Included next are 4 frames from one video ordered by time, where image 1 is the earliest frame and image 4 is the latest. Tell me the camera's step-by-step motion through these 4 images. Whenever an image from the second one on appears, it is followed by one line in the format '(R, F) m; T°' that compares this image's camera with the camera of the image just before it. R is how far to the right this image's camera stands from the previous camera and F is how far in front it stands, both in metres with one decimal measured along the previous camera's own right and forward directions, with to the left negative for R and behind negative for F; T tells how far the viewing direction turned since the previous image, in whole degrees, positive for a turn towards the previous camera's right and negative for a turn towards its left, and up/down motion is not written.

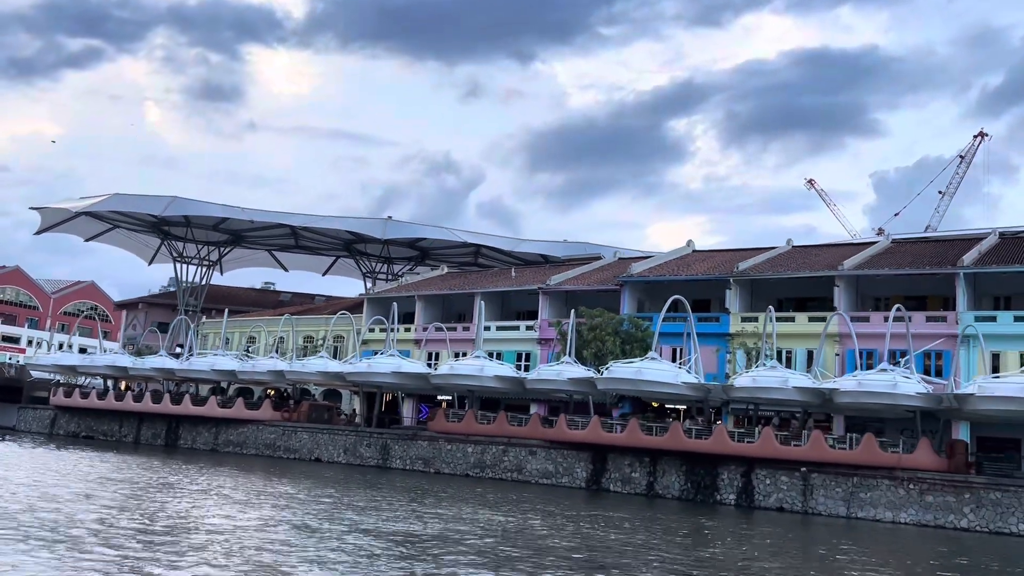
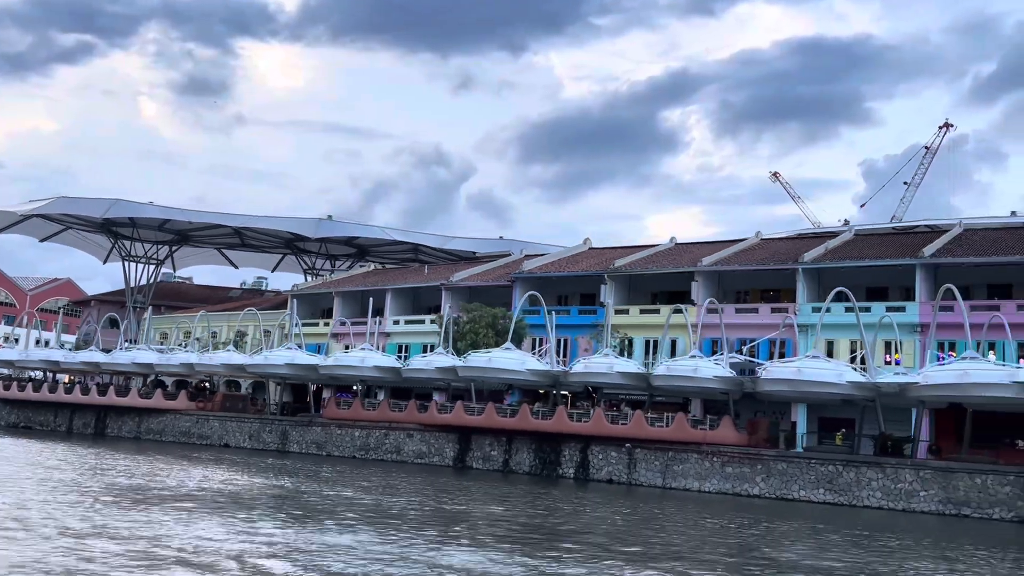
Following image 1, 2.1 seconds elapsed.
(+5.2, -3.6) m; 0°
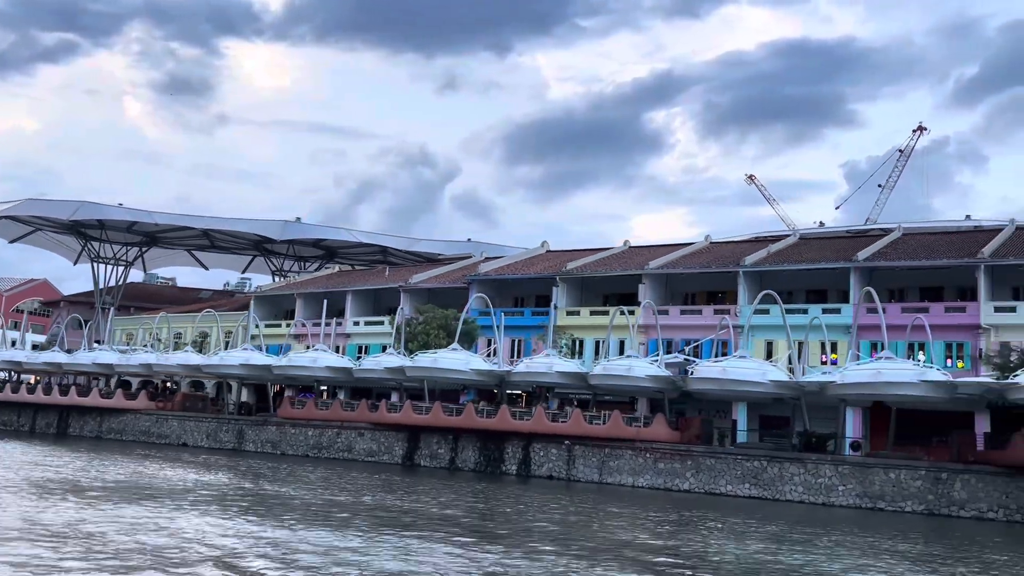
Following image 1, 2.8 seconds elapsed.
(+1.7, -1.1) m; +1°
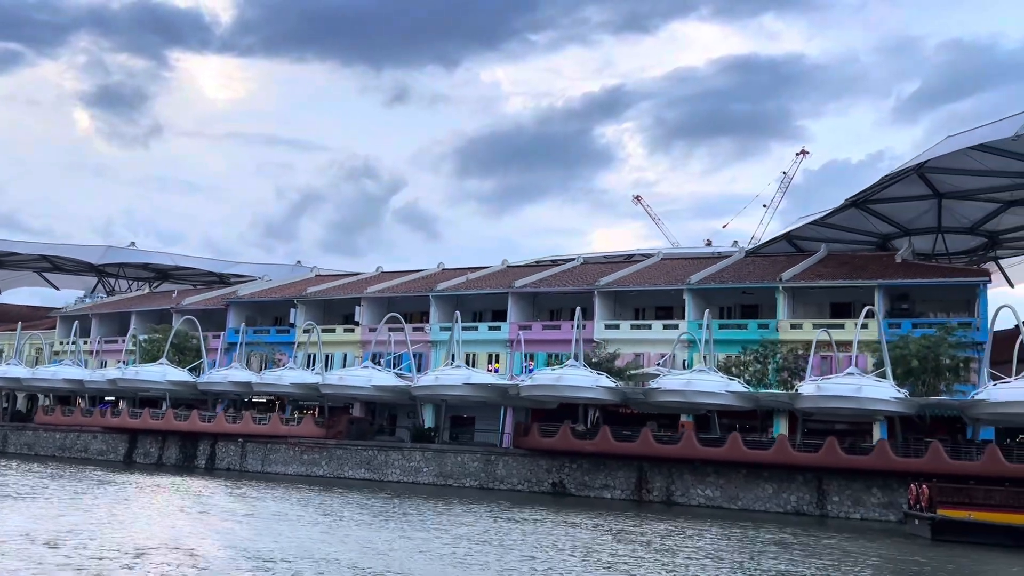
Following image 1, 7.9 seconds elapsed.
(+12.6, -8.2) m; +3°
